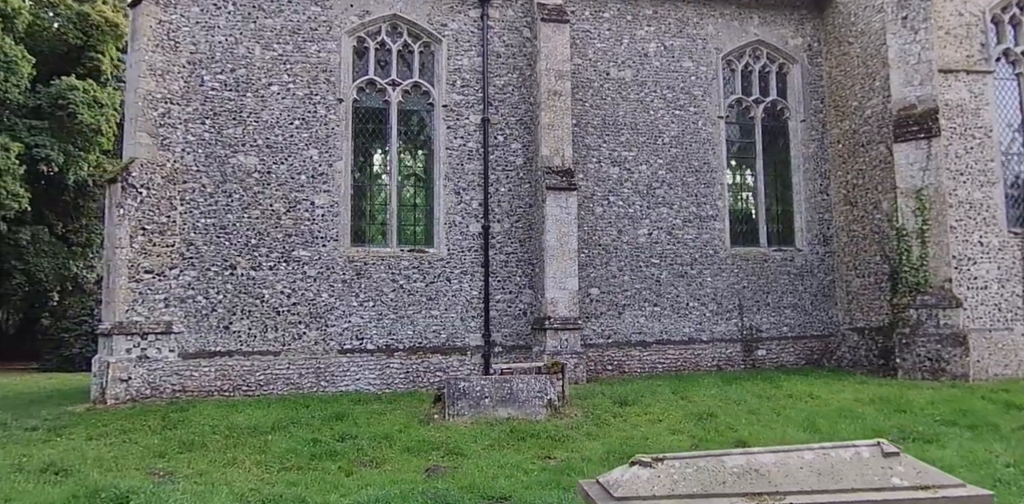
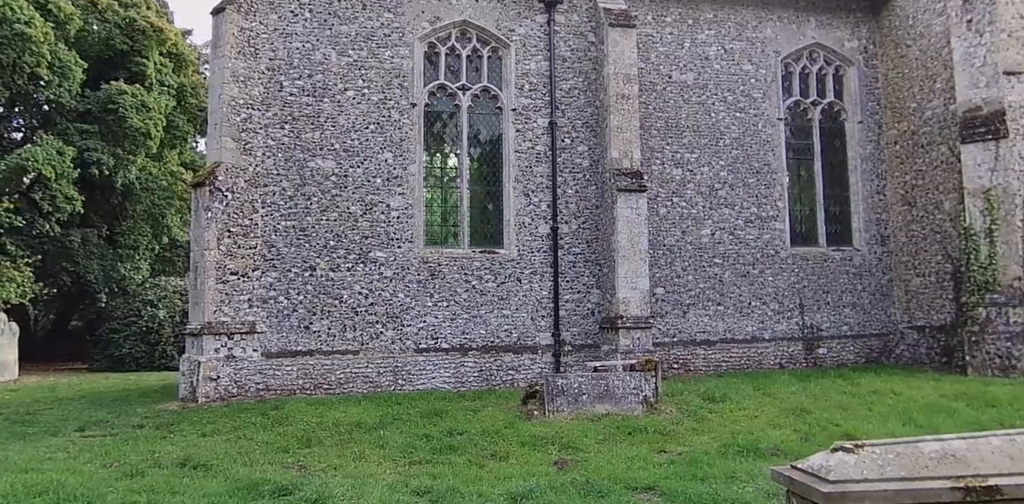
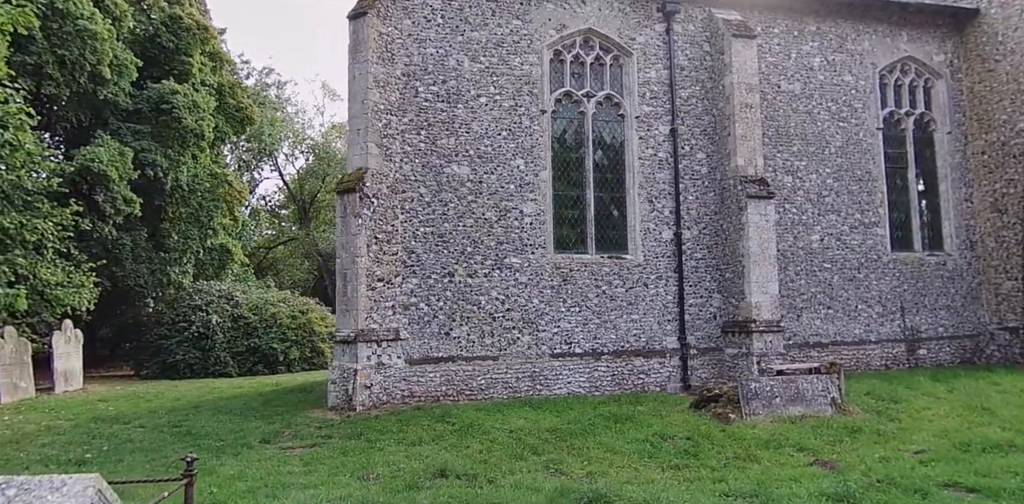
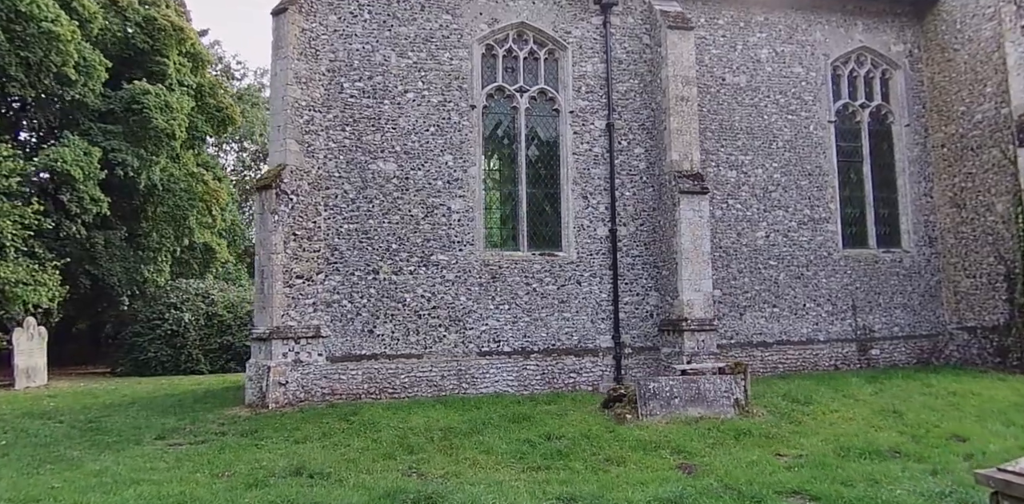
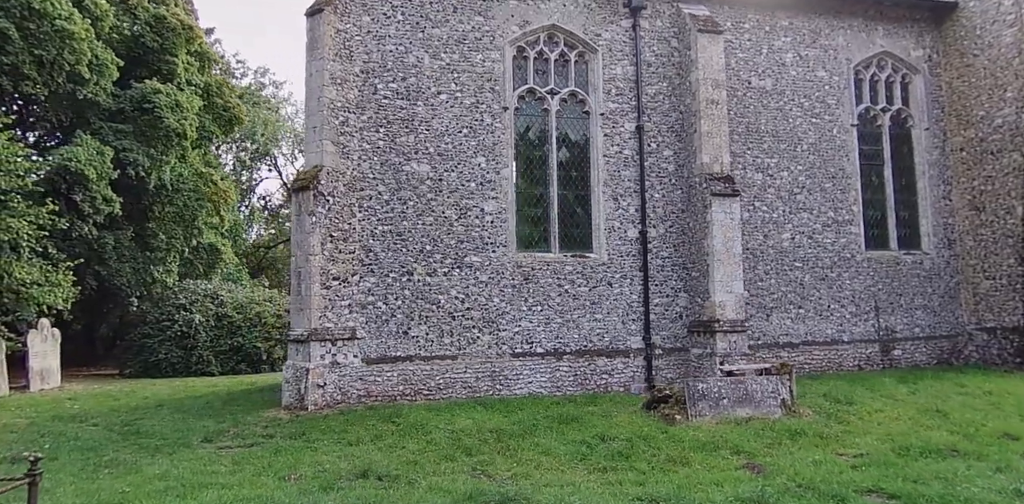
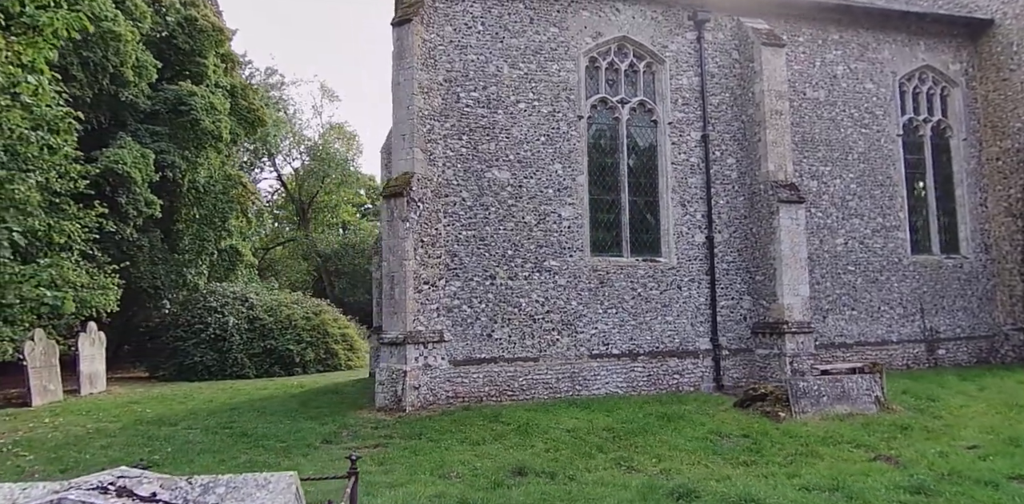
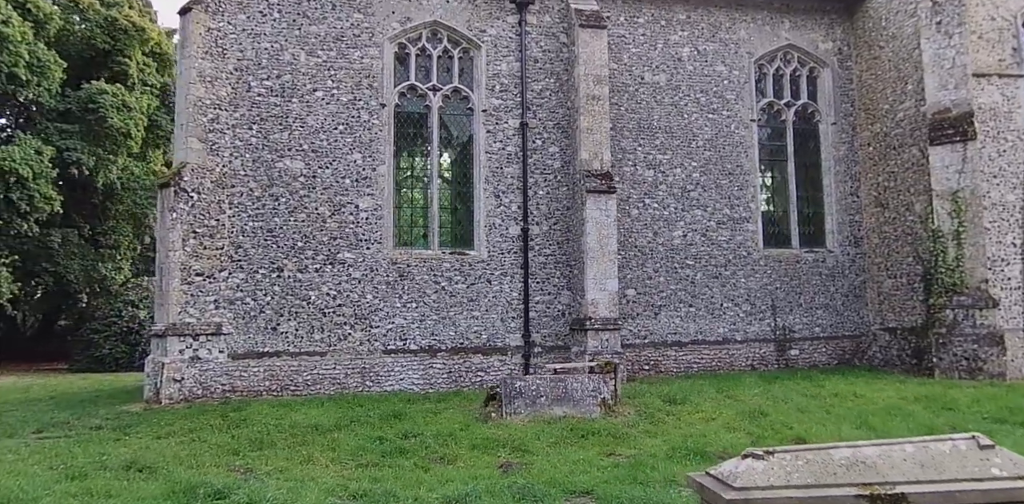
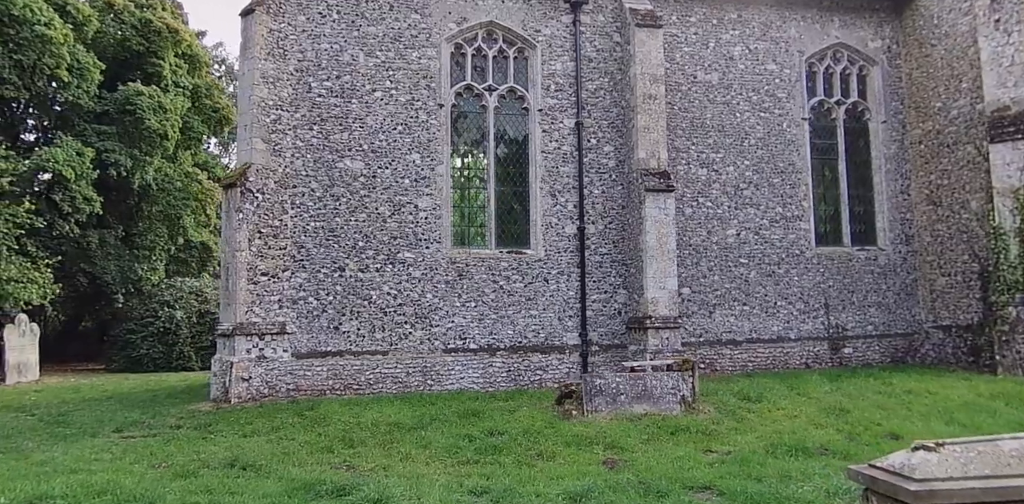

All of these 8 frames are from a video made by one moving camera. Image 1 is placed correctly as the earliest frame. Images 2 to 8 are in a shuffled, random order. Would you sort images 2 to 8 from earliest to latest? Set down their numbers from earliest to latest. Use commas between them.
7, 2, 8, 4, 5, 3, 6
